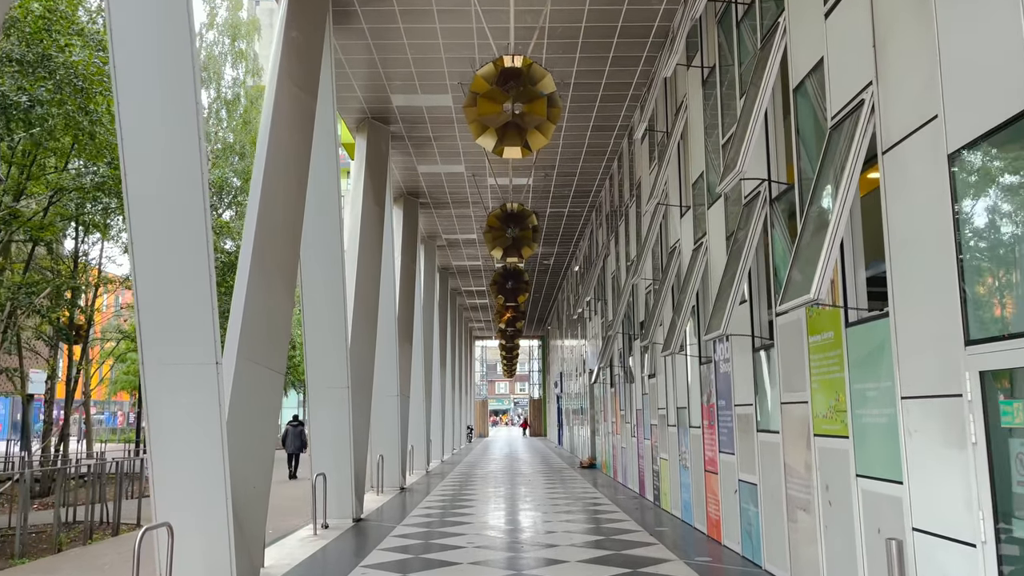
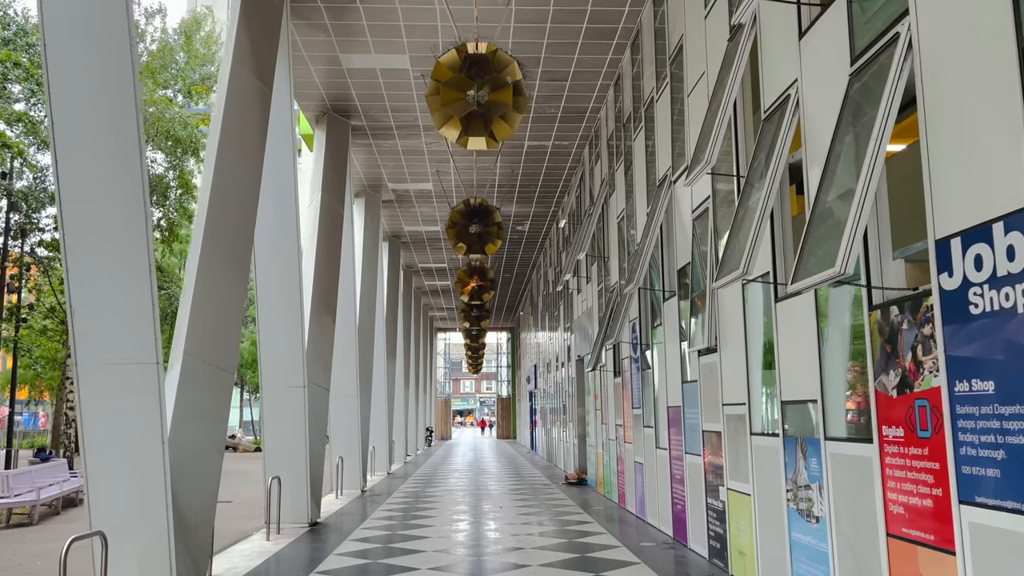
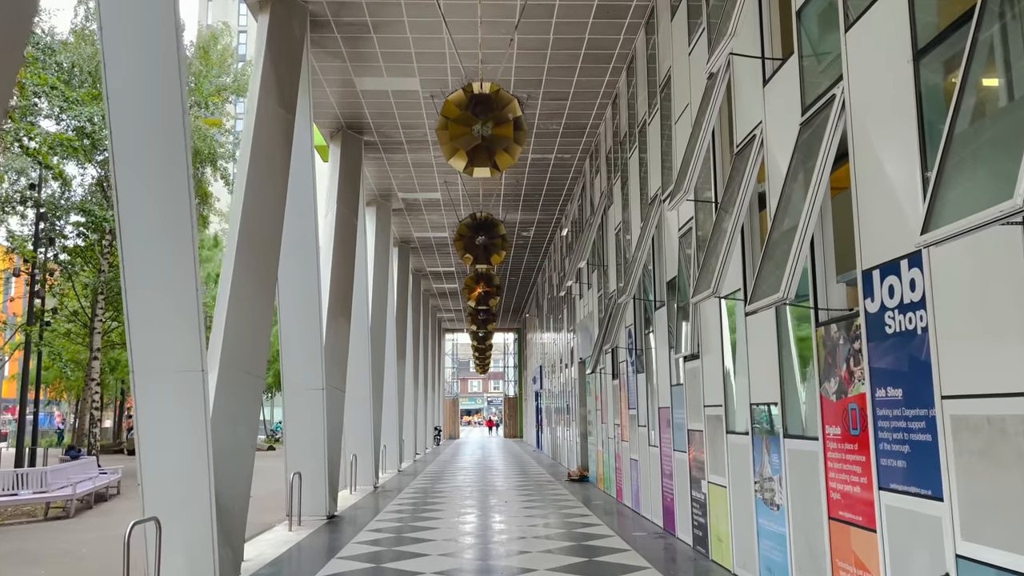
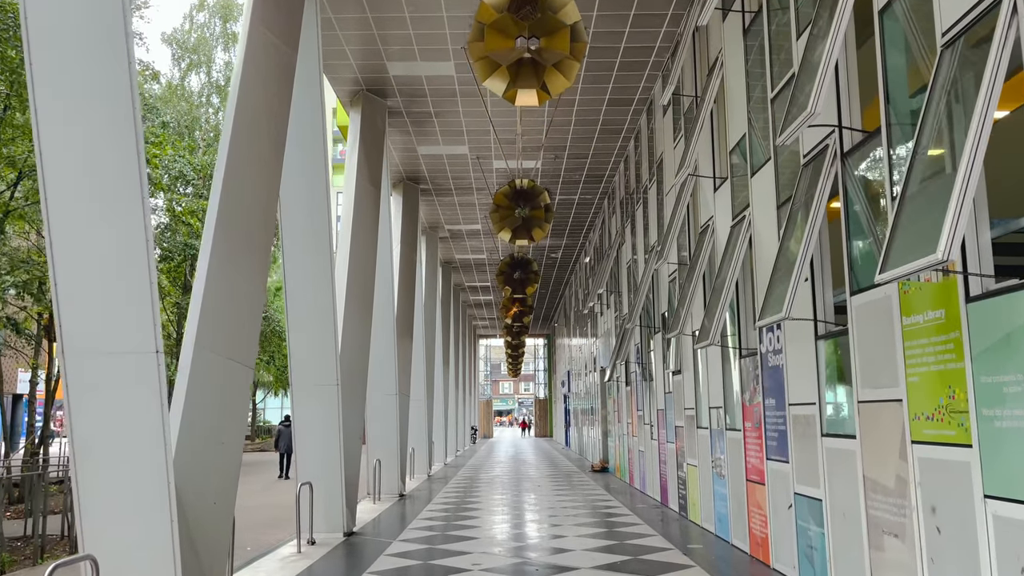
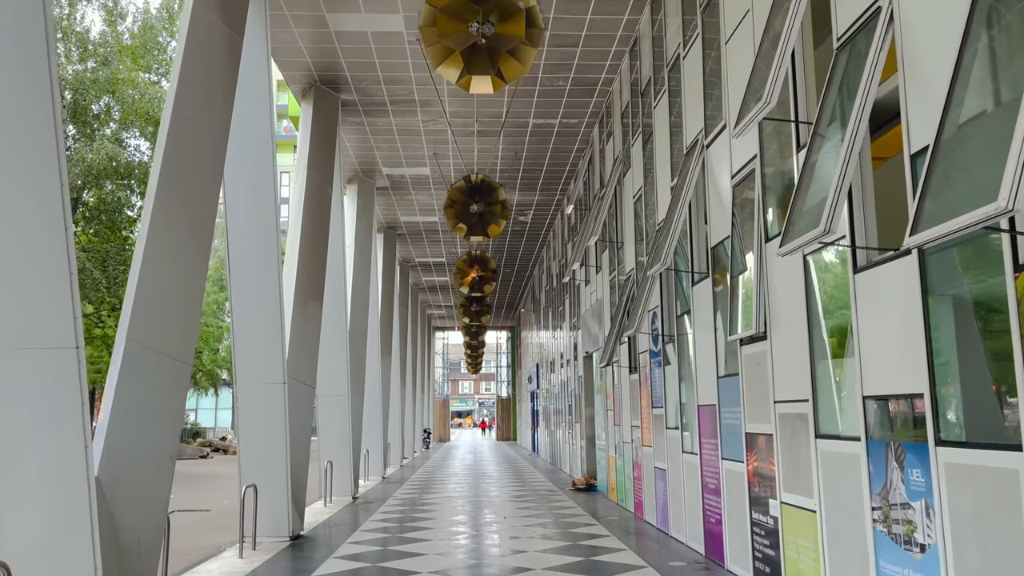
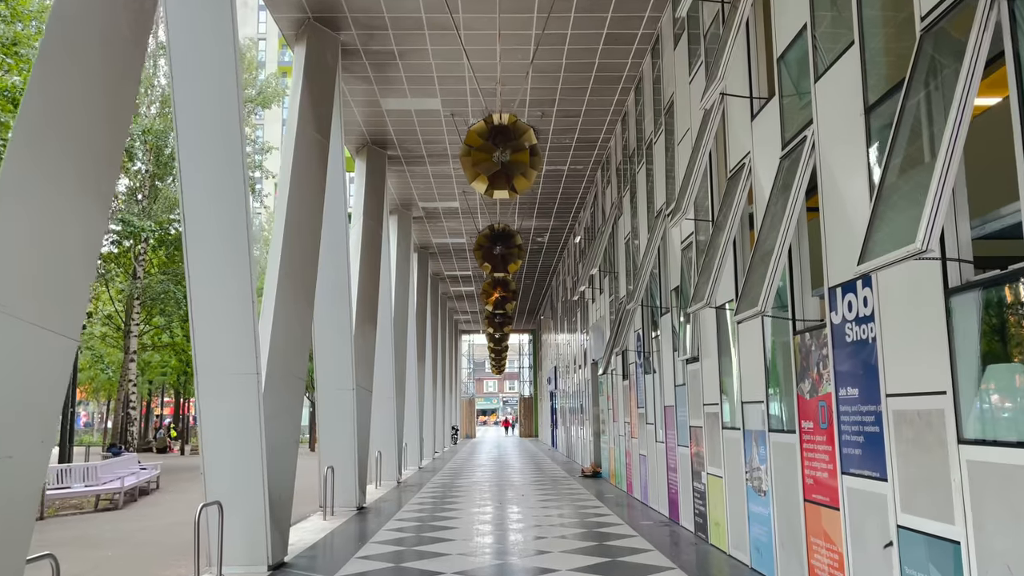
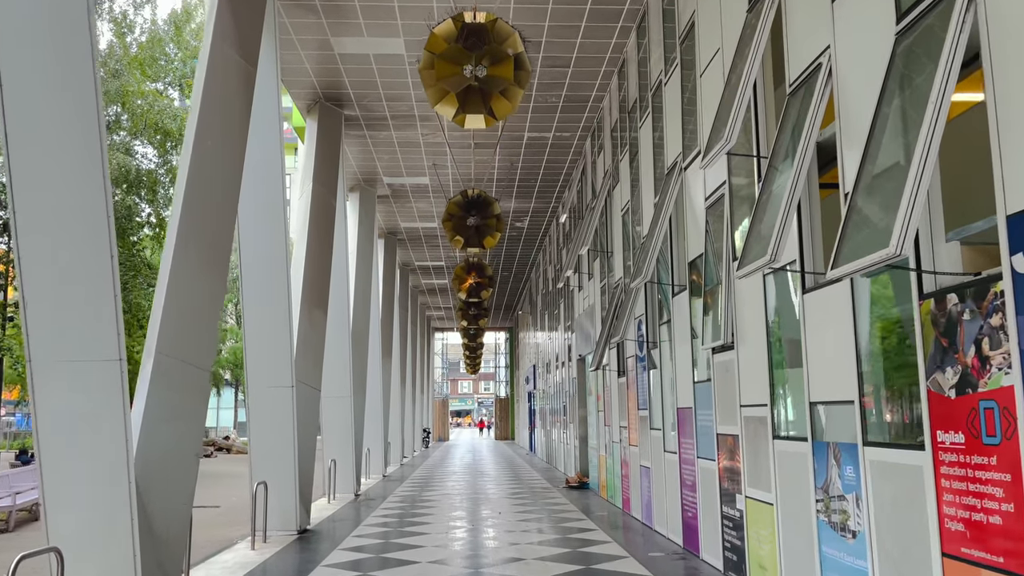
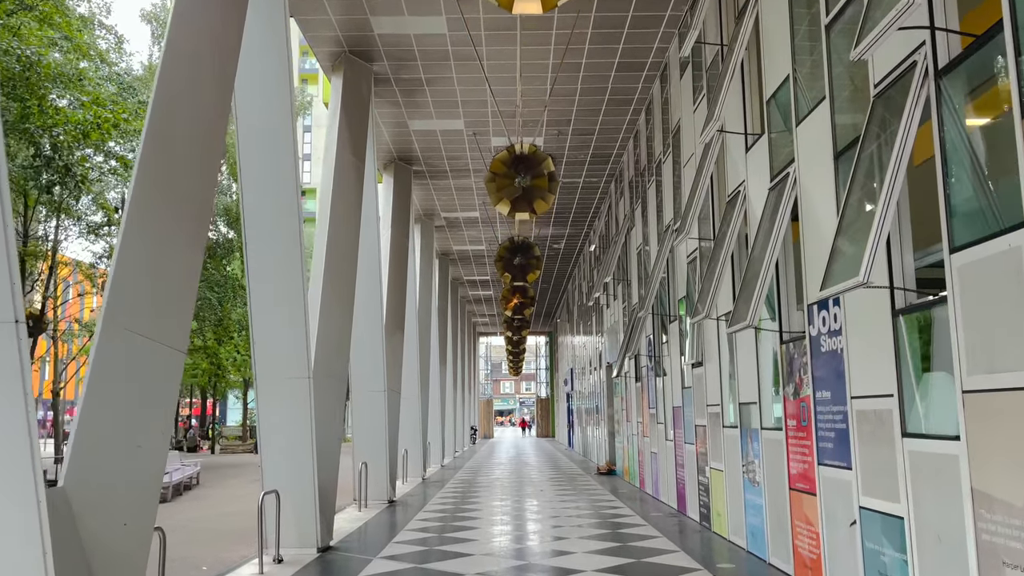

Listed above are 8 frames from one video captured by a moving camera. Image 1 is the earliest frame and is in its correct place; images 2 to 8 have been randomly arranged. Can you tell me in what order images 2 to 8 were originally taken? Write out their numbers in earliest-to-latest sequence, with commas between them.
4, 8, 6, 3, 2, 7, 5
